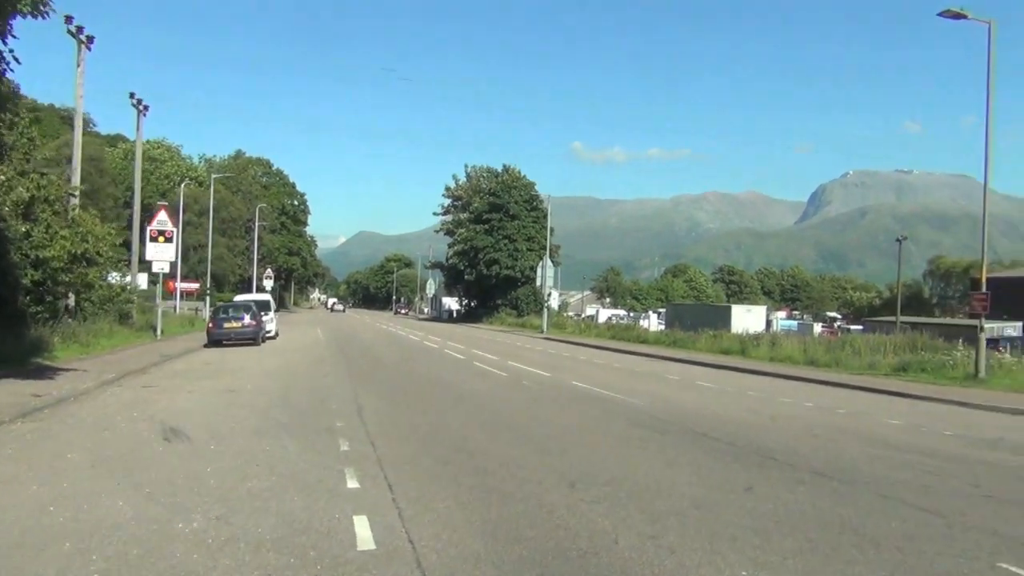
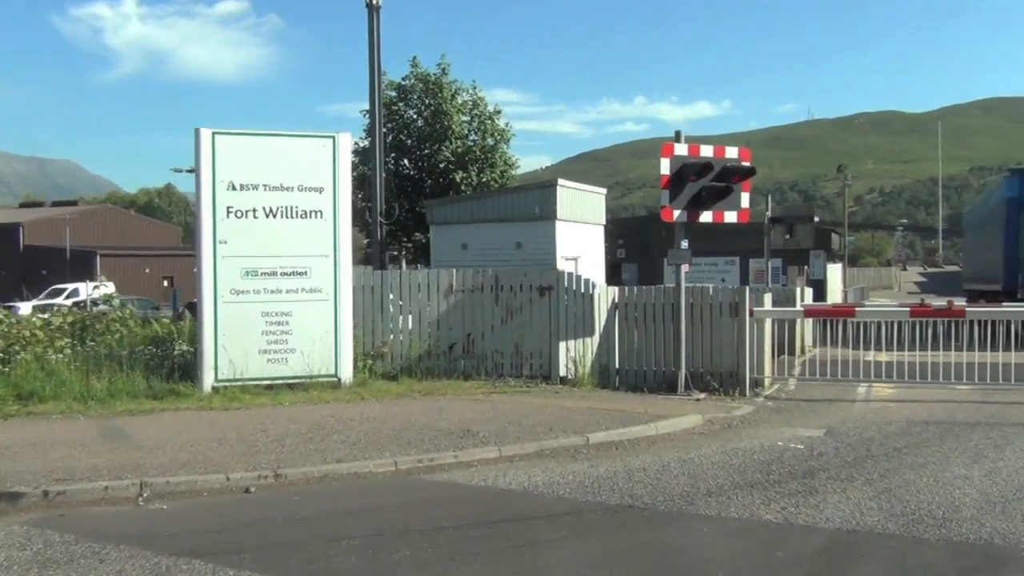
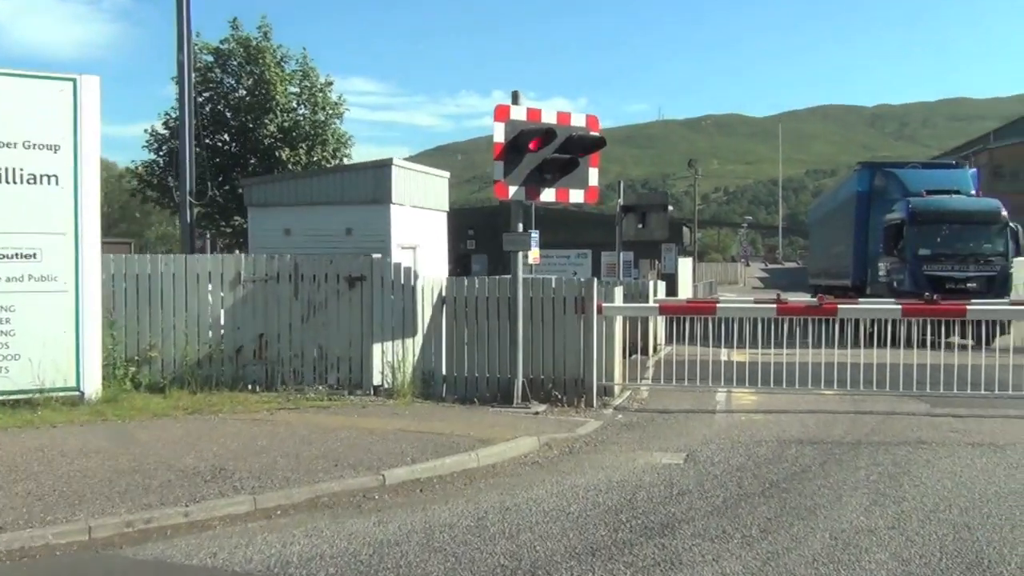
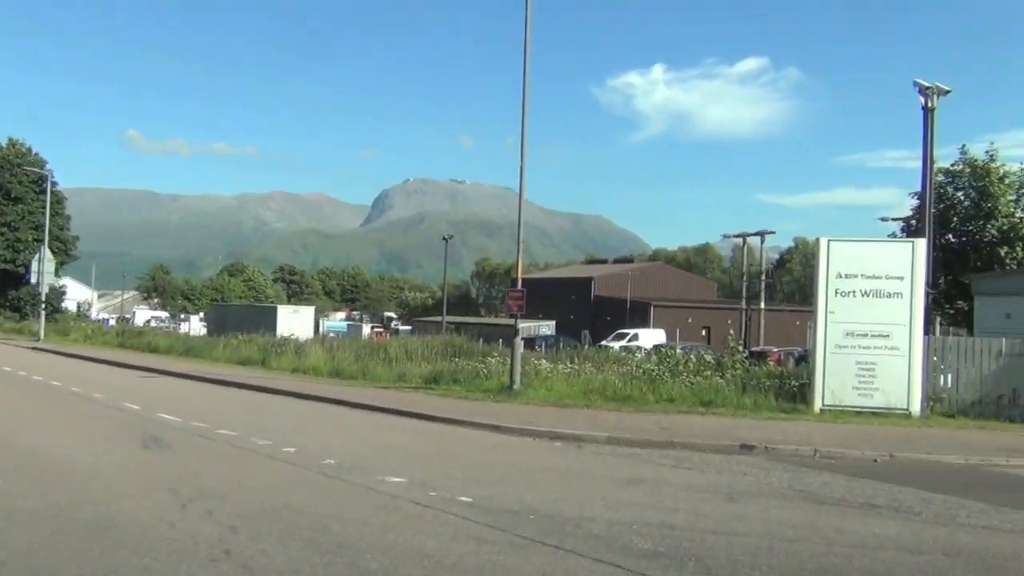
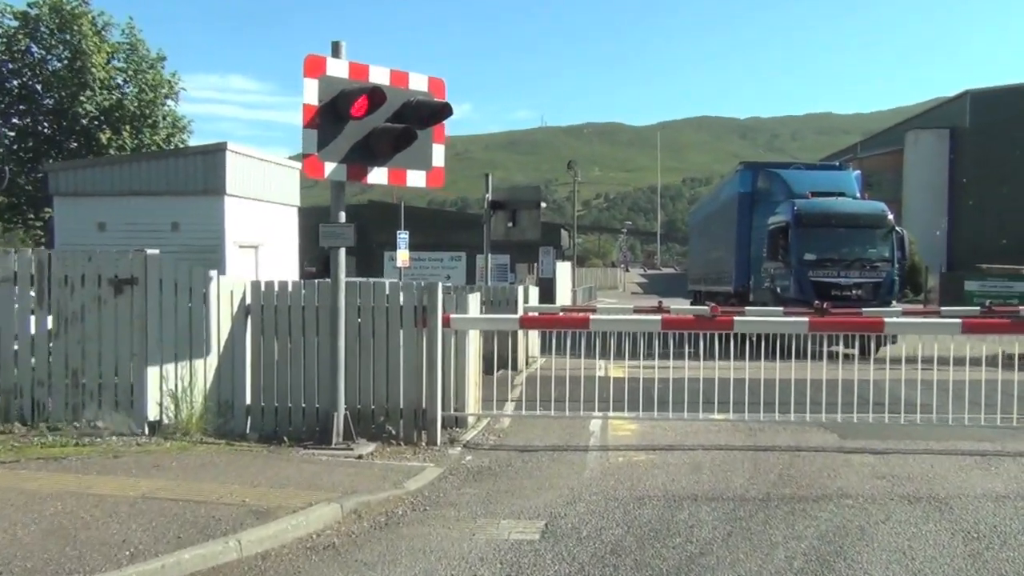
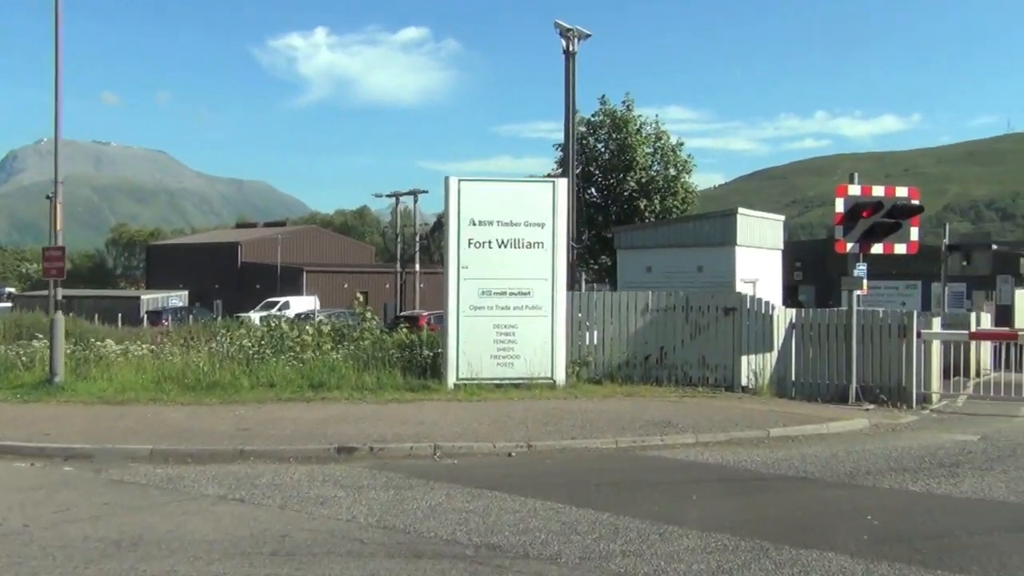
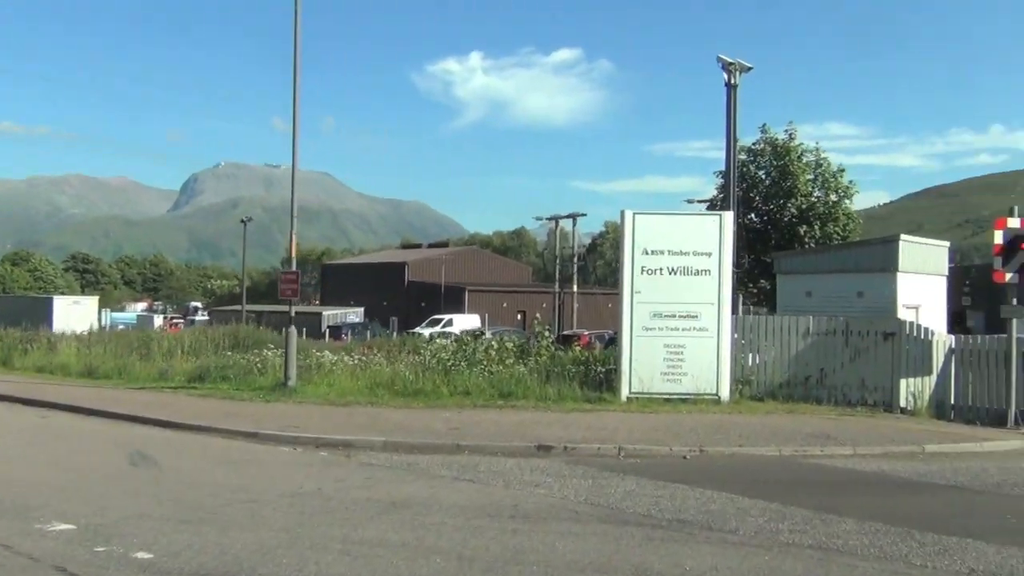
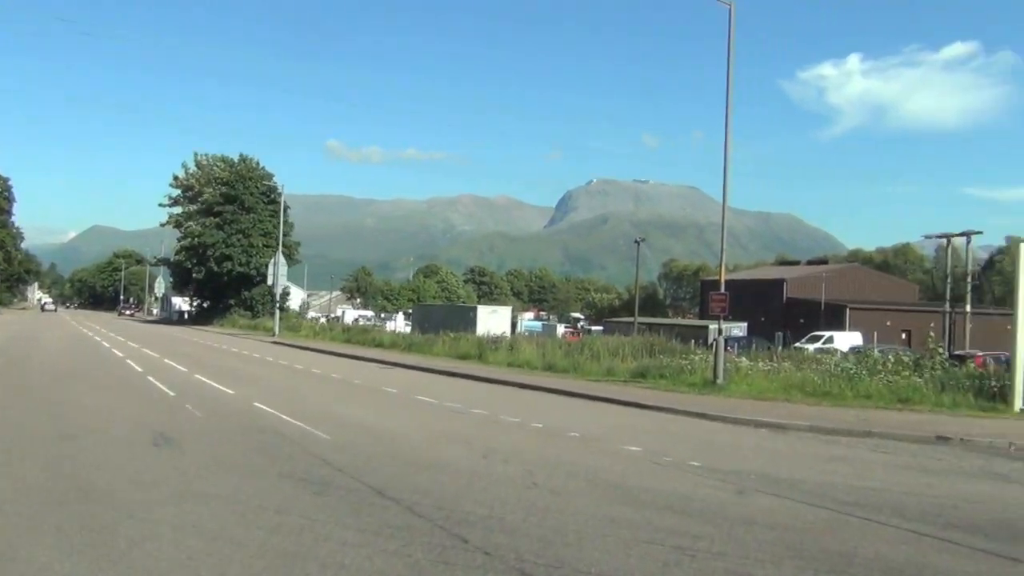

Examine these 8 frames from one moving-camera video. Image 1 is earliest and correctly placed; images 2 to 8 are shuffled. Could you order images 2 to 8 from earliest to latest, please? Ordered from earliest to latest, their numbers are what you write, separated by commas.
8, 4, 7, 6, 2, 3, 5
